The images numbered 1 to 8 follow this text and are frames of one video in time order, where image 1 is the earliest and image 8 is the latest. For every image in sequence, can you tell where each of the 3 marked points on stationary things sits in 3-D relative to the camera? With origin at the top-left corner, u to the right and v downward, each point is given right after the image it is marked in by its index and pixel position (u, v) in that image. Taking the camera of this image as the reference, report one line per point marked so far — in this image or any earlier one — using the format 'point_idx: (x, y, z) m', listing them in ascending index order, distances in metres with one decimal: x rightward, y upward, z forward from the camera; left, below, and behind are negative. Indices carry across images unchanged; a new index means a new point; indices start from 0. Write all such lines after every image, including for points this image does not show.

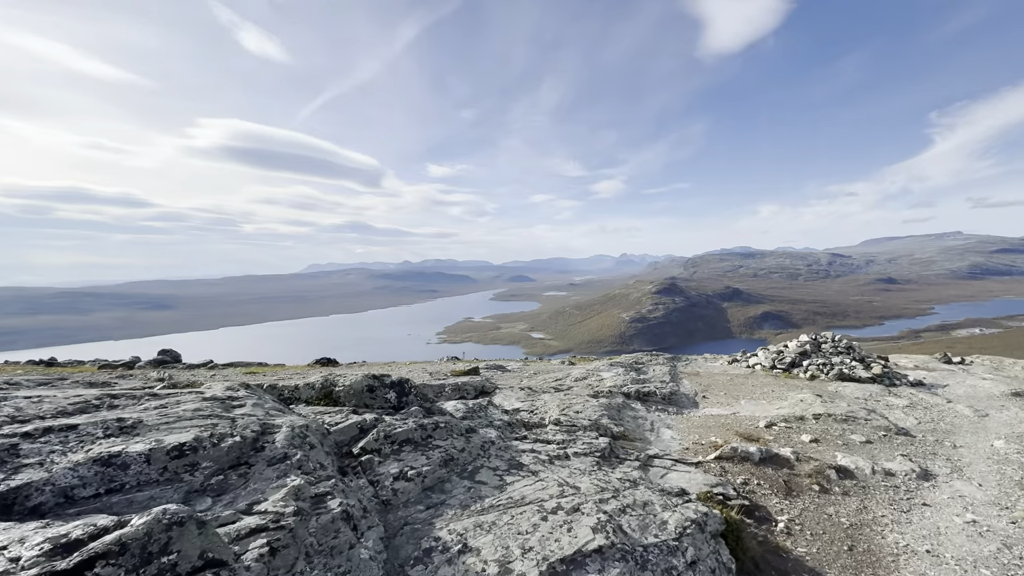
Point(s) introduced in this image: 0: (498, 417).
0: (-0.5, -4.8, +17.2) m
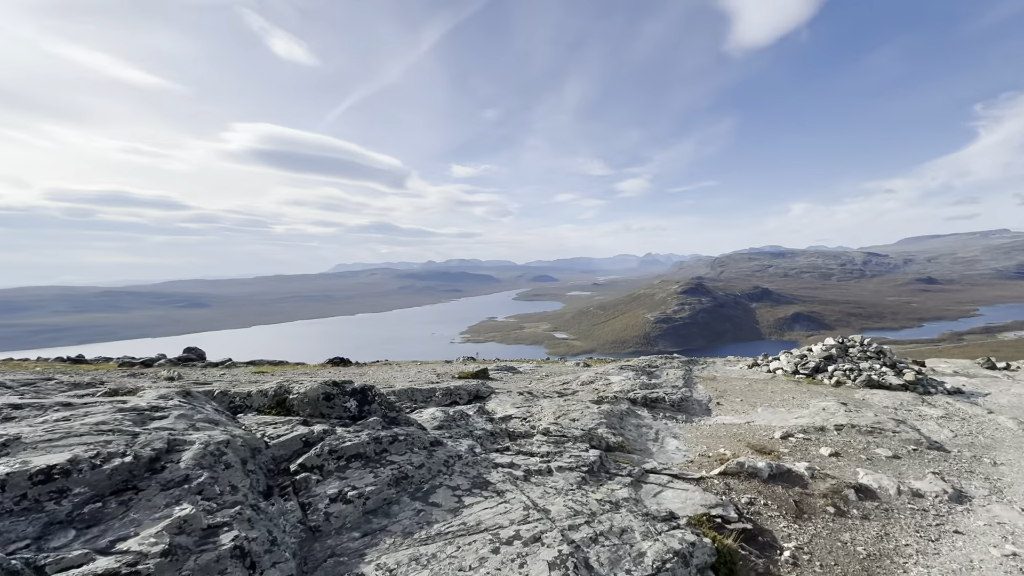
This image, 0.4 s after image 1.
0: (-1.1, -4.8, +16.1) m
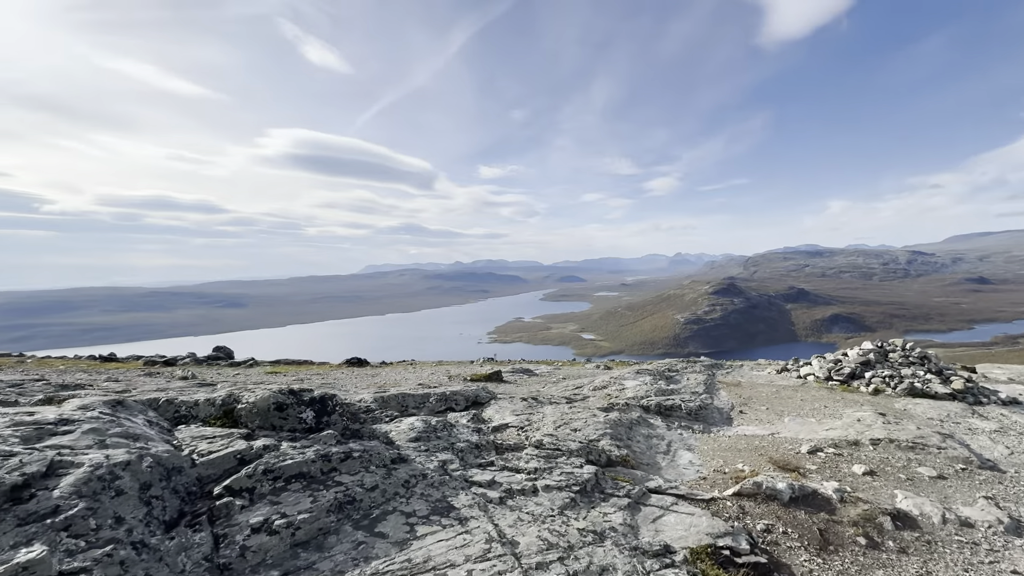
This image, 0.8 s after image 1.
0: (-1.5, -4.8, +14.8) m
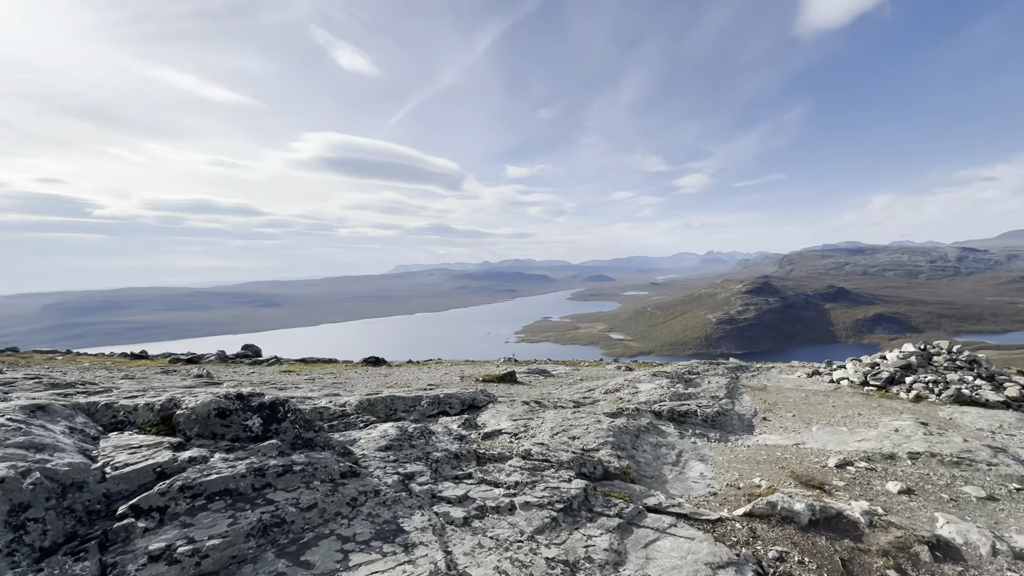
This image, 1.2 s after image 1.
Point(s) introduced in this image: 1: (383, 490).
0: (-2.0, -4.7, +13.7) m
1: (-2.7, -4.2, +9.6) m
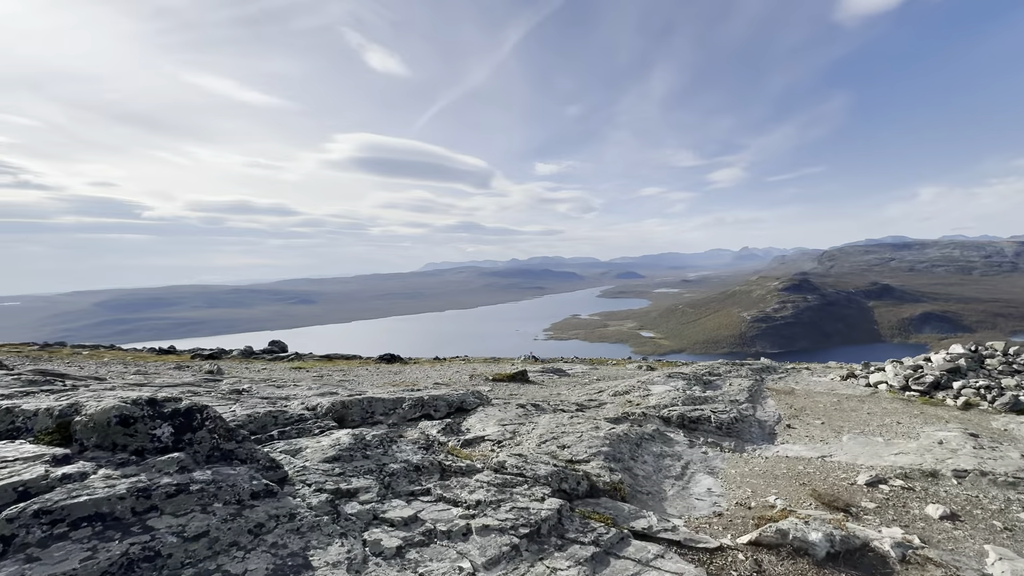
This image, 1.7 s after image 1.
0: (-2.8, -4.5, +12.3) m
1: (-3.7, -4.0, +8.3) m
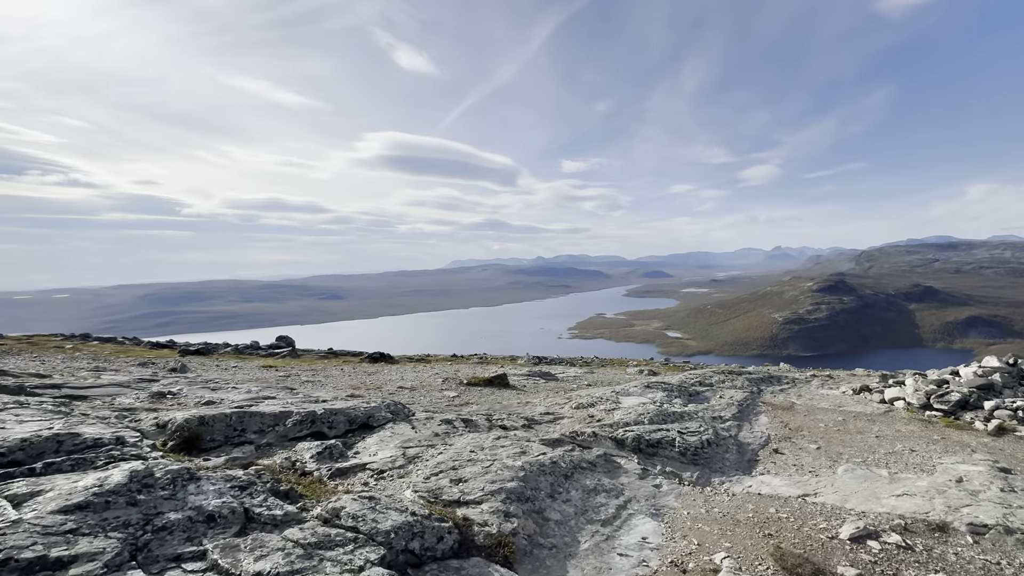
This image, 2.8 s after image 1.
0: (-6.2, -4.3, +9.5) m
1: (-7.4, -3.9, +5.5) m
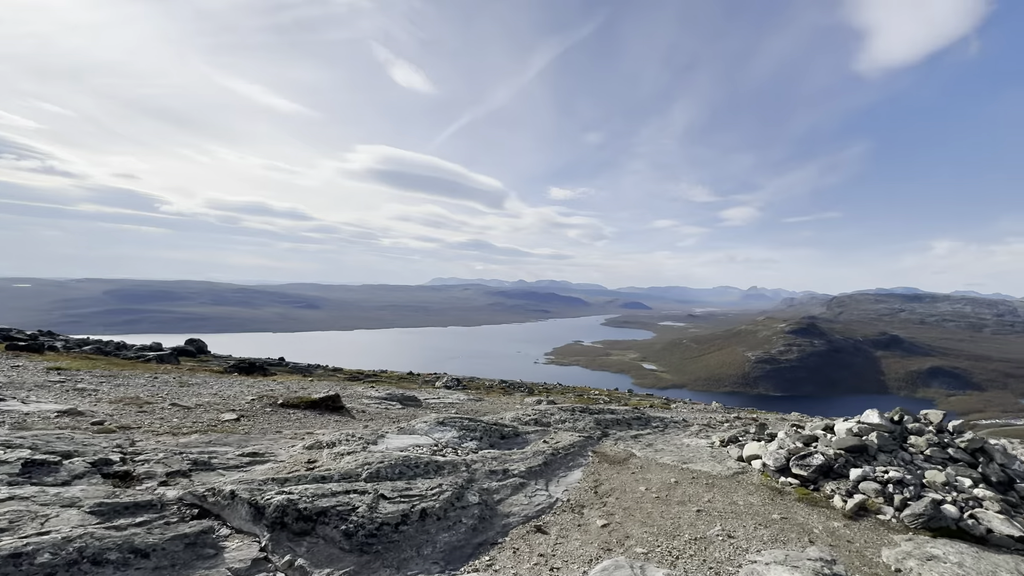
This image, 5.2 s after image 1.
0: (-16.4, -2.8, +2.8) m
1: (-17.4, -2.1, -1.2) m
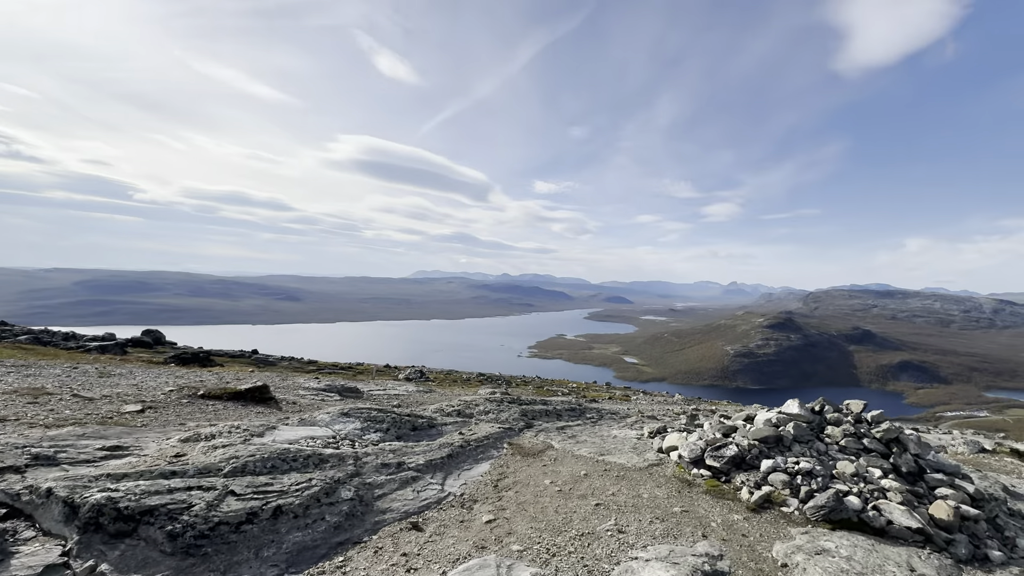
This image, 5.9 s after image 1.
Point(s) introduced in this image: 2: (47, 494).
0: (-19.7, -2.3, +1.2) m
1: (-20.5, -1.7, -2.8) m
2: (-10.5, -5.1, +11.7) m
